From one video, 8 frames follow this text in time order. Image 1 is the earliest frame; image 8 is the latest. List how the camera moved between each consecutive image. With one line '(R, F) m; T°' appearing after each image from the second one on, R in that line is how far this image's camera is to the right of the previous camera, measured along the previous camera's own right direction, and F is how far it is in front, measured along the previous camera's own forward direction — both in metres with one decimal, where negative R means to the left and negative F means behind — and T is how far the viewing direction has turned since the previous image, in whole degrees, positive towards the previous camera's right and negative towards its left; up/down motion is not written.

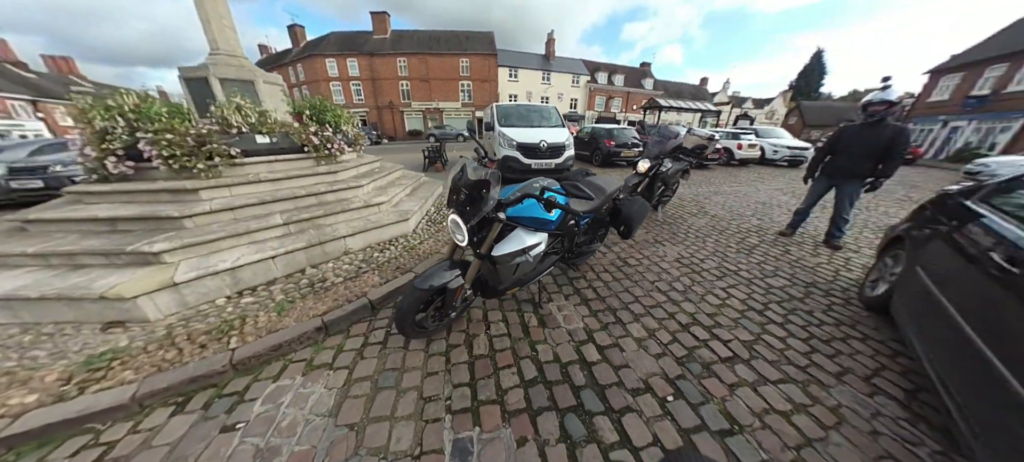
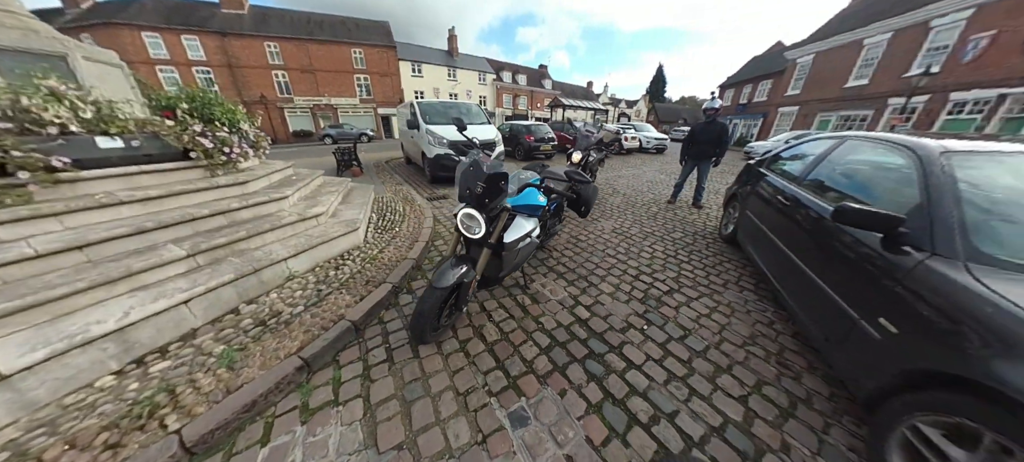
(-0.7, -0.1) m; +20°
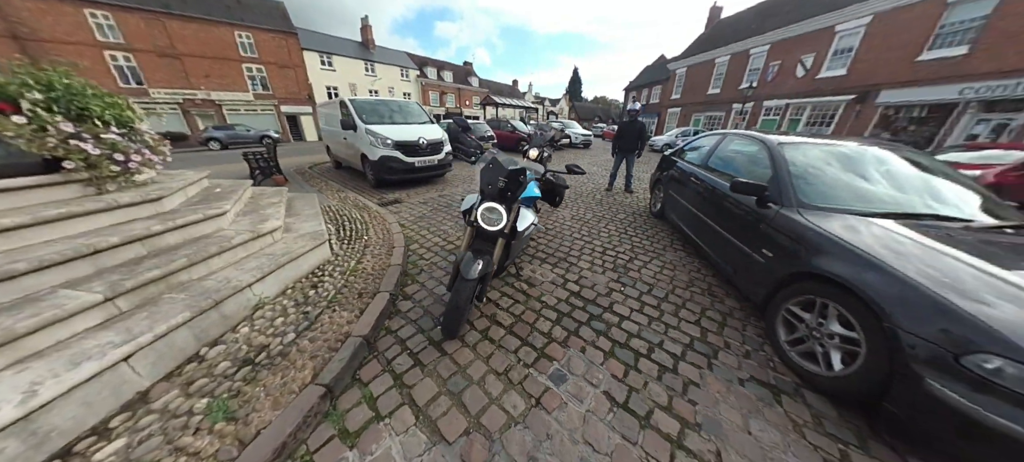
(-0.6, -0.1) m; +16°
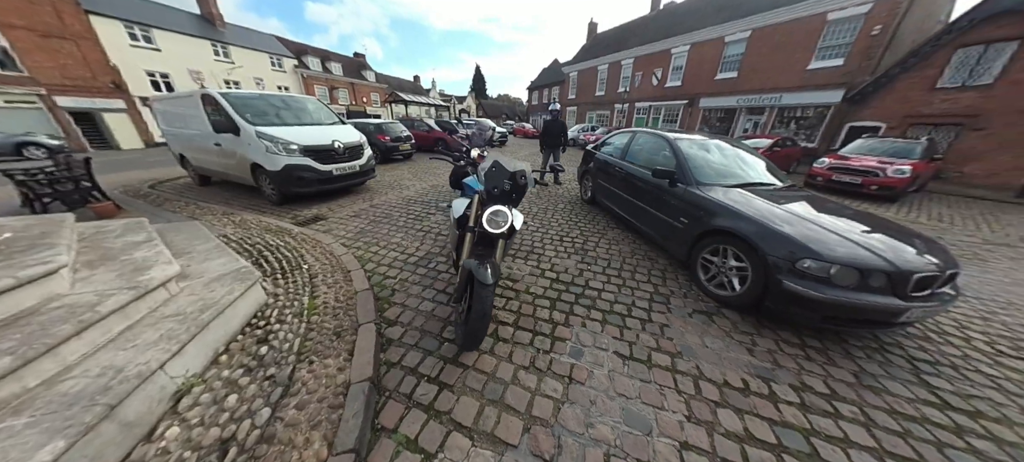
(-0.7, 0.0) m; +20°
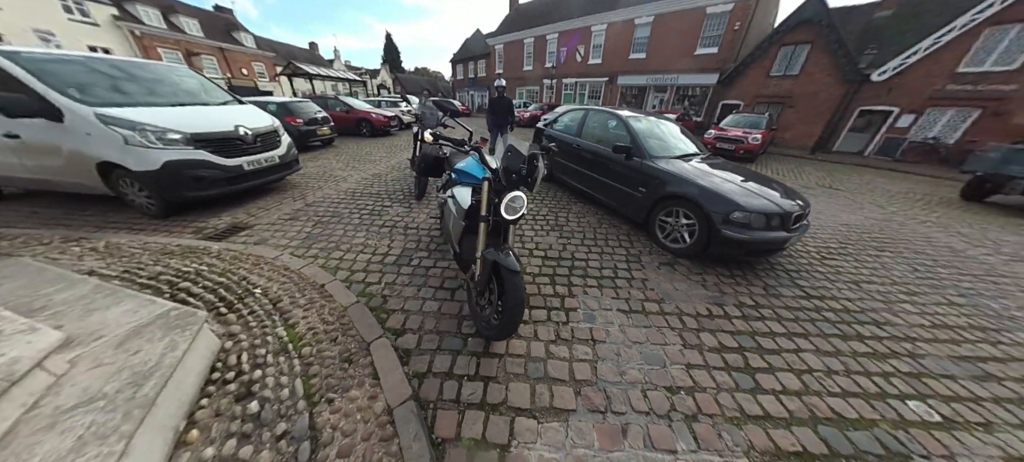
(-0.7, +0.1) m; +16°
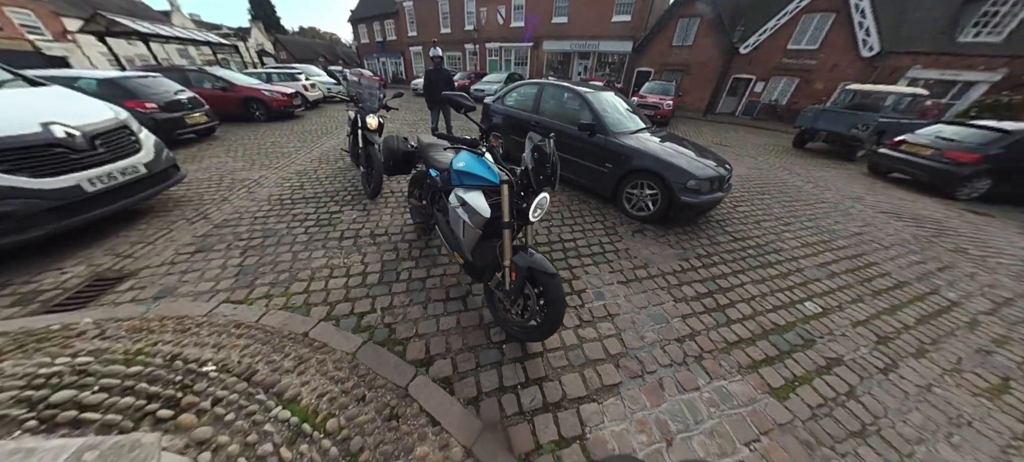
(-0.7, +0.2) m; +16°
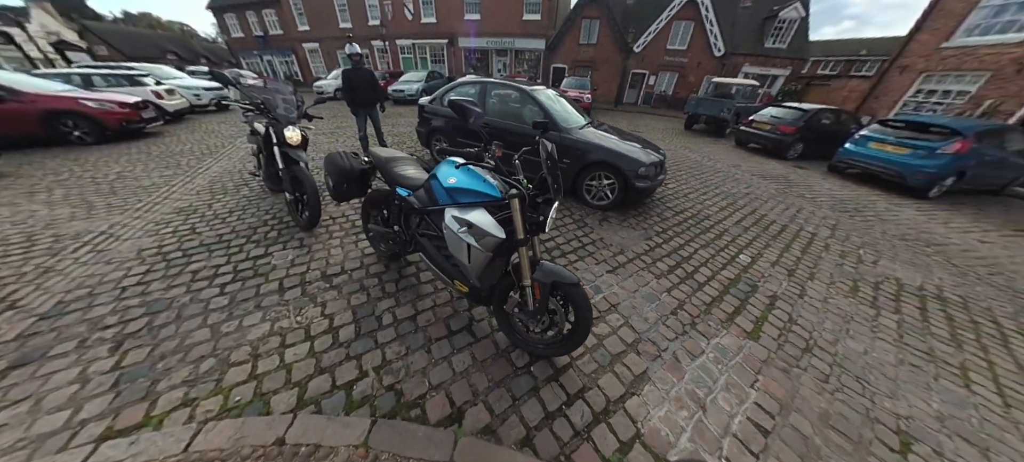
(-0.5, +0.2) m; +15°
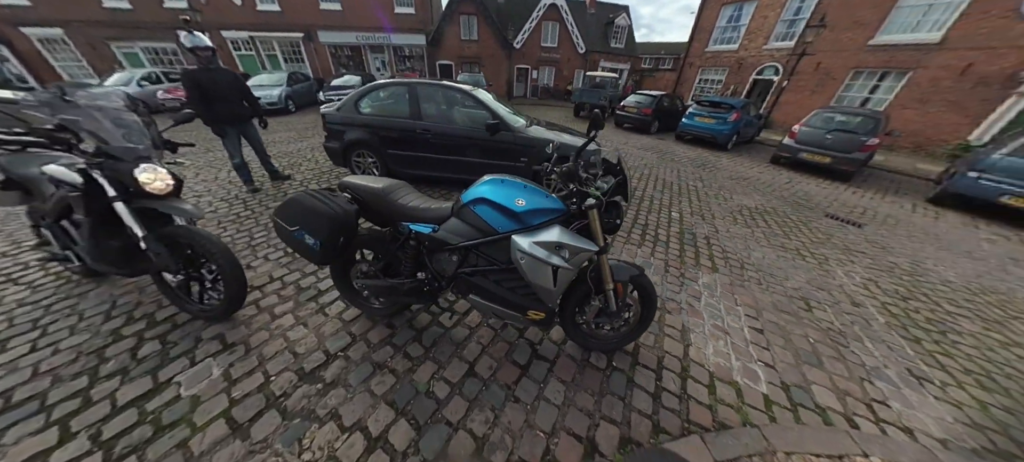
(-1.0, +0.4) m; +22°
